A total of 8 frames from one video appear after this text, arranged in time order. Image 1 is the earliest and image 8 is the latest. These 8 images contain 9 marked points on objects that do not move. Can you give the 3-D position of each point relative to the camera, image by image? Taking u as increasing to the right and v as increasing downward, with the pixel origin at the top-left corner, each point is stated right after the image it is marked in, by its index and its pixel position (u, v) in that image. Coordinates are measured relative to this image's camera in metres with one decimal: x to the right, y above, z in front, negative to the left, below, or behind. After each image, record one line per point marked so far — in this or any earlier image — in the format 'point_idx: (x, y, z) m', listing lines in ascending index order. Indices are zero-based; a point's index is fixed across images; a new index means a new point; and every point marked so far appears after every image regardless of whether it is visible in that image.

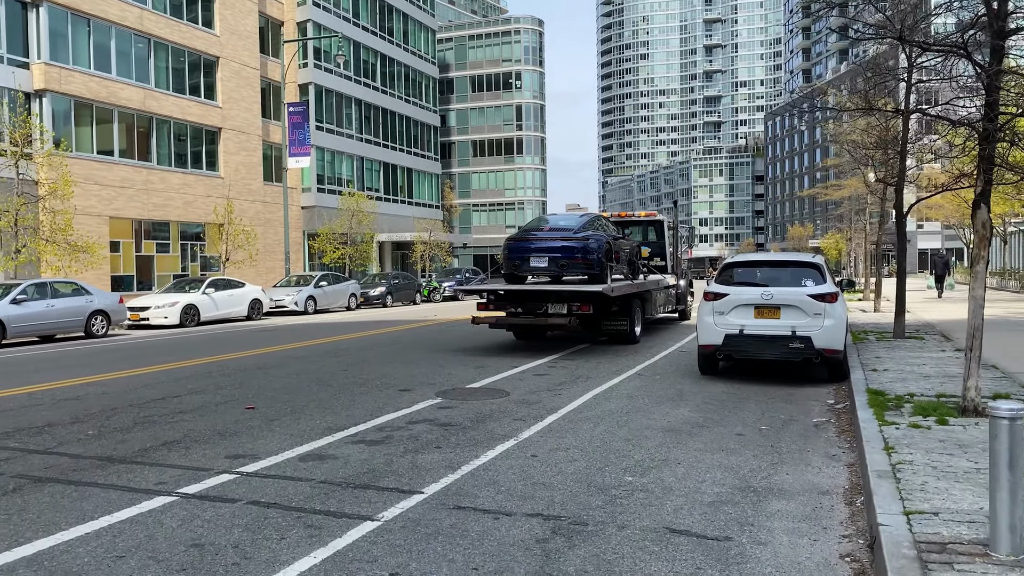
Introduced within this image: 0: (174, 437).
0: (-2.6, -1.1, +6.4) m
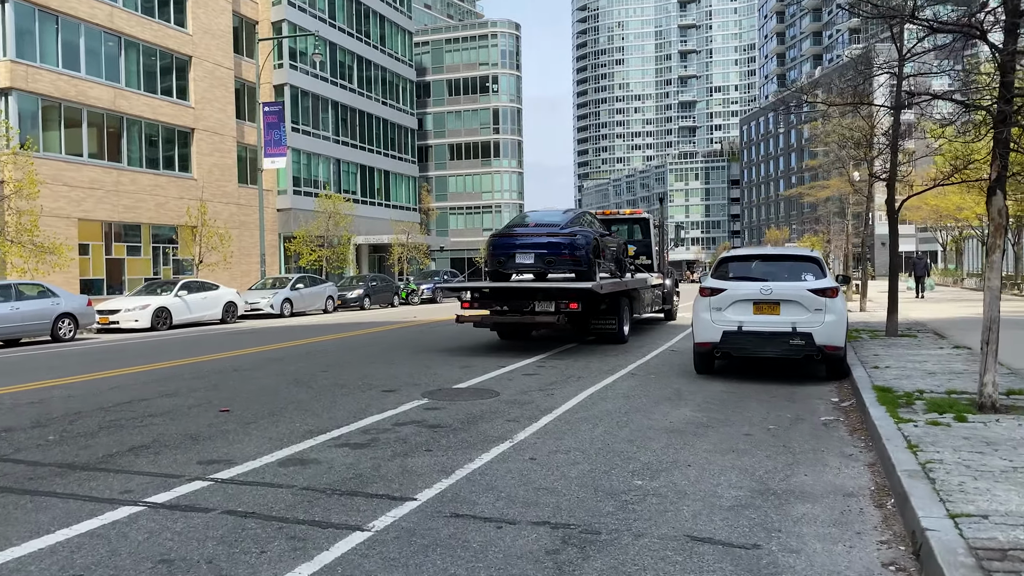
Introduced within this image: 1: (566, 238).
0: (-2.6, -1.1, +5.9) m
1: (+0.8, +0.7, +11.7) m
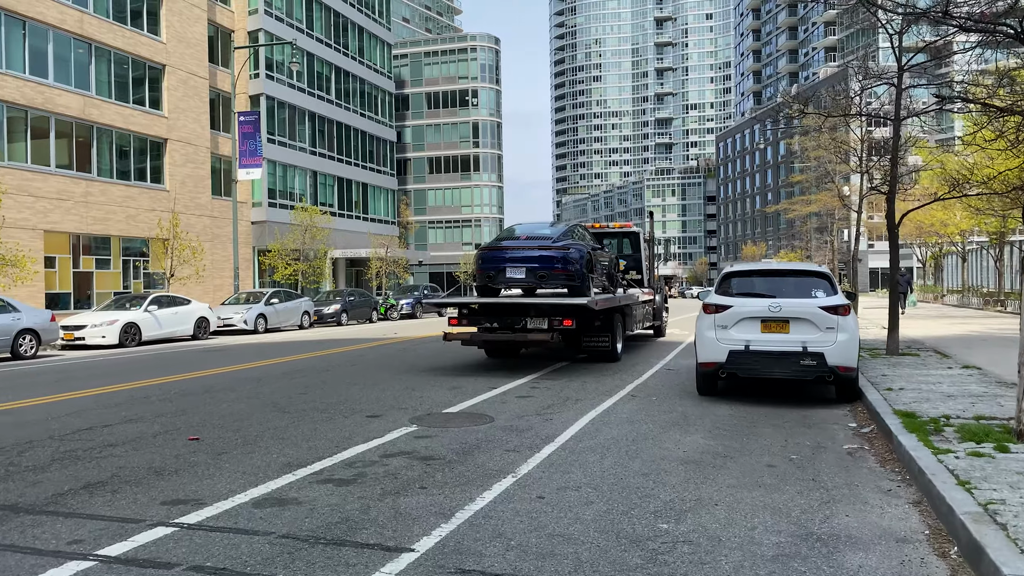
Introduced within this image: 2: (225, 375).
0: (-2.6, -1.2, +5.3) m
1: (+0.6, +0.5, +11.2) m
2: (-3.6, -1.1, +10.5) m
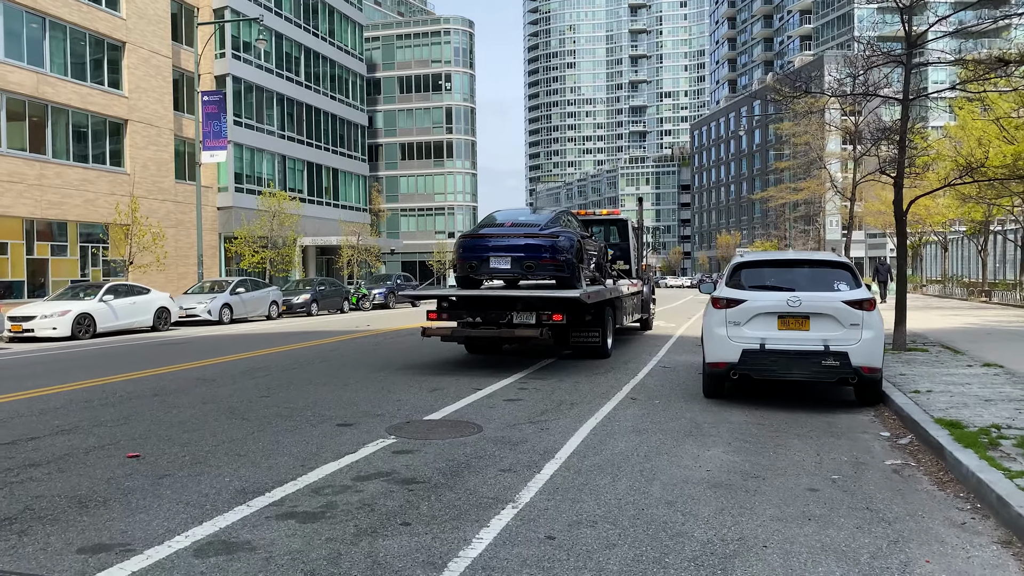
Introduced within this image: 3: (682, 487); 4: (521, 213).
0: (-2.6, -1.2, +4.3) m
1: (+0.4, +0.6, +10.3) m
2: (-3.8, -1.0, +9.5) m
3: (+1.0, -1.1, +4.9) m
4: (+0.1, +1.0, +11.4) m
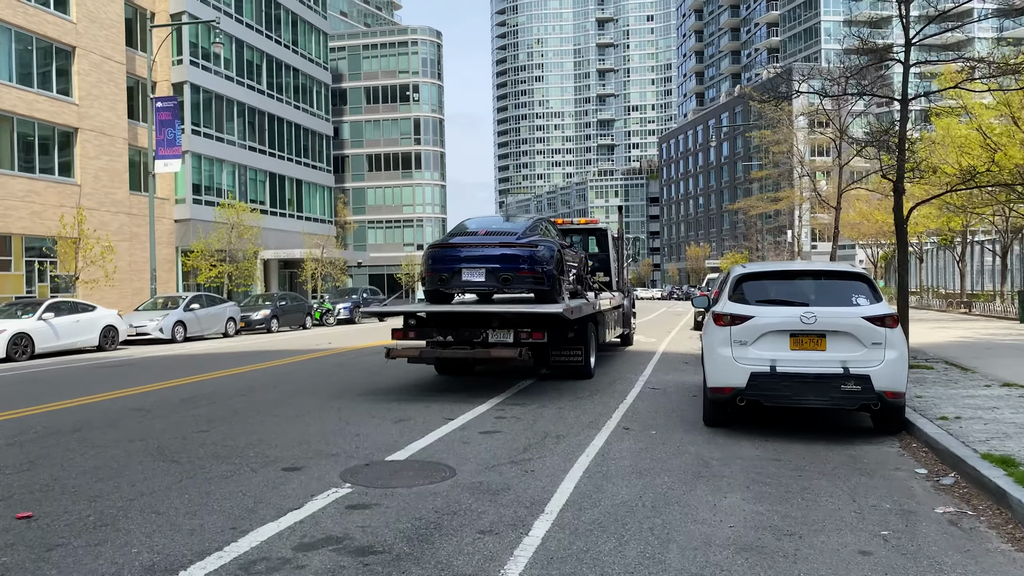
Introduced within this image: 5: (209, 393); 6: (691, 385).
0: (-2.7, -1.3, +3.3) m
1: (+0.1, +0.4, +9.4) m
2: (-4.0, -1.2, +8.4) m
3: (+0.9, -1.2, +3.9) m
4: (-0.2, +0.8, +10.4) m
5: (-3.4, -1.2, +9.3) m
6: (+2.2, -1.2, +10.2) m
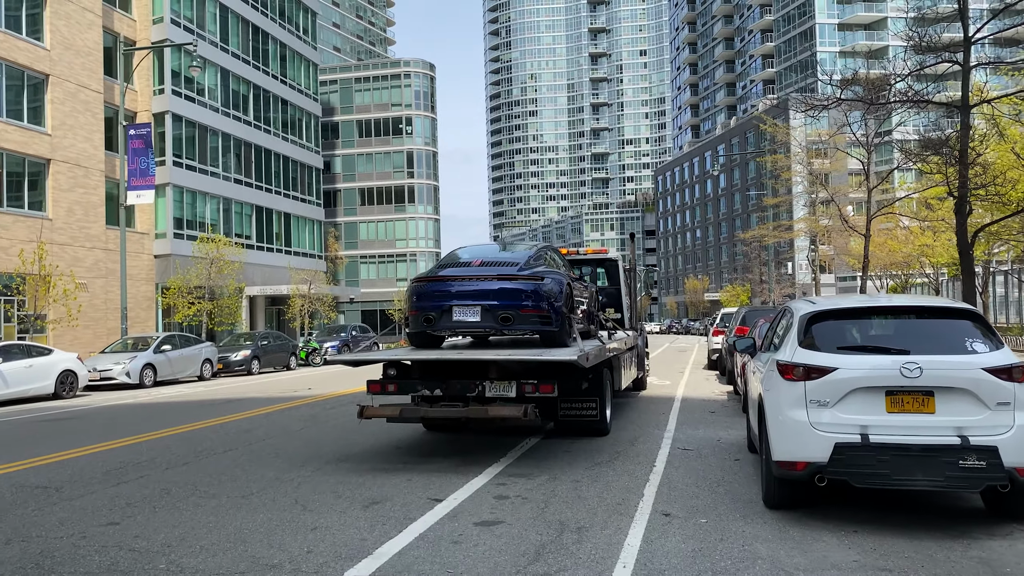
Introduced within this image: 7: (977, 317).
0: (-2.6, -1.4, +1.6) m
1: (+0.2, 0.0, +7.8) m
2: (-4.0, -1.5, +6.7) m
3: (+1.0, -1.4, +2.3) m
4: (-0.2, +0.4, +8.8) m
5: (-3.3, -1.6, +7.6) m
6: (+2.2, -1.6, +8.5) m
7: (+2.9, -0.2, +5.3) m
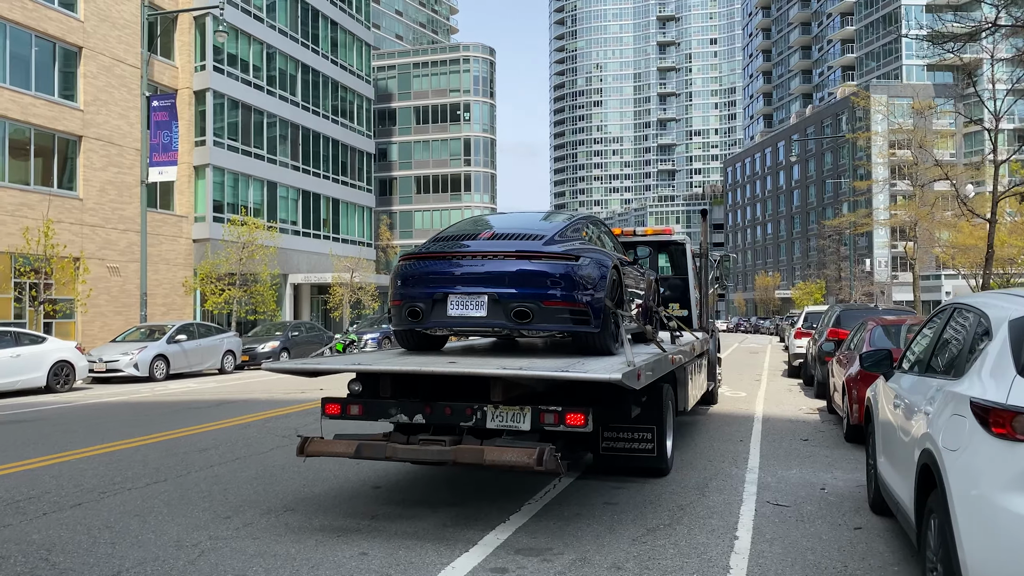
0: (-3.0, -1.3, -0.5) m
1: (+0.3, +0.2, +5.5) m
2: (-4.0, -1.4, +4.8) m
3: (+0.7, -1.3, -0.1) m
4: (0.0, +0.5, +6.6) m
5: (-3.2, -1.4, +5.5) m
6: (+2.4, -1.5, +6.1) m
7: (+2.9, -0.1, +2.8) m
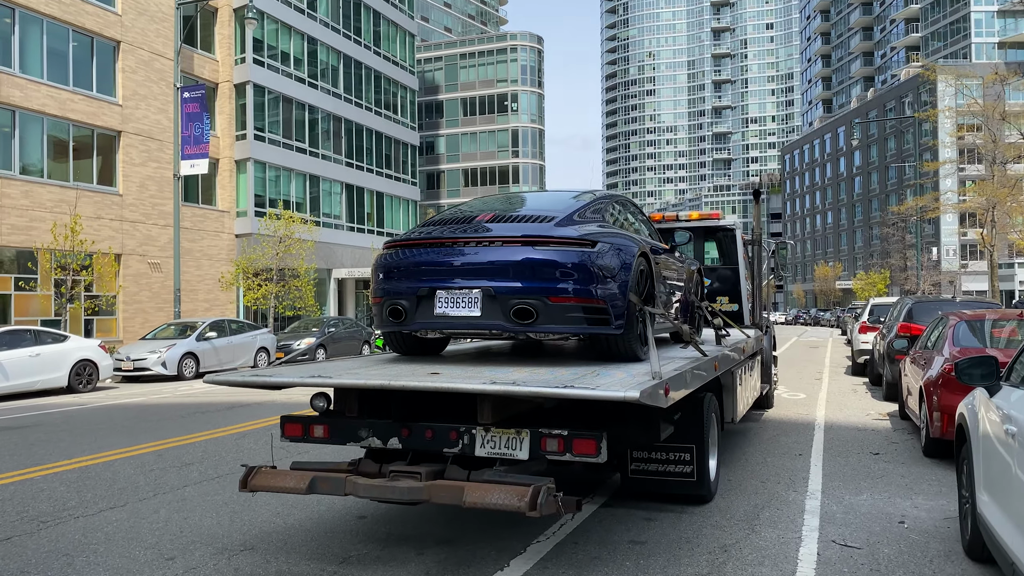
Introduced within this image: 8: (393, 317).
0: (-3.3, -1.3, -1.3) m
1: (+0.3, +0.2, +4.5) m
2: (-4.0, -1.4, +4.0) m
3: (+0.3, -1.3, -1.1) m
4: (+0.1, +0.6, +5.6) m
5: (-3.2, -1.4, +4.8) m
6: (+2.4, -1.4, +4.9) m
7: (+2.7, -0.1, +1.7) m
8: (-0.7, -0.2, +4.8) m
